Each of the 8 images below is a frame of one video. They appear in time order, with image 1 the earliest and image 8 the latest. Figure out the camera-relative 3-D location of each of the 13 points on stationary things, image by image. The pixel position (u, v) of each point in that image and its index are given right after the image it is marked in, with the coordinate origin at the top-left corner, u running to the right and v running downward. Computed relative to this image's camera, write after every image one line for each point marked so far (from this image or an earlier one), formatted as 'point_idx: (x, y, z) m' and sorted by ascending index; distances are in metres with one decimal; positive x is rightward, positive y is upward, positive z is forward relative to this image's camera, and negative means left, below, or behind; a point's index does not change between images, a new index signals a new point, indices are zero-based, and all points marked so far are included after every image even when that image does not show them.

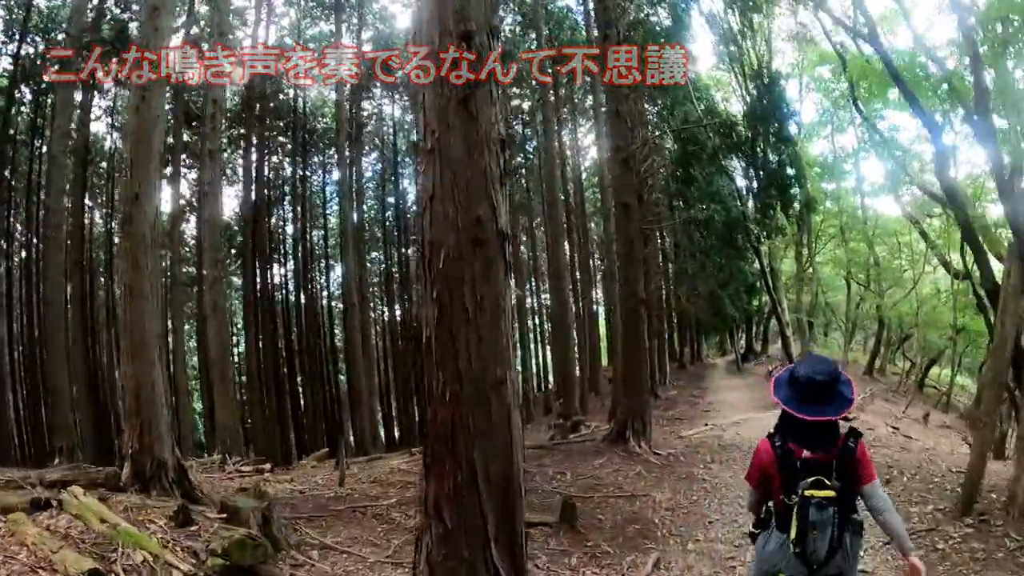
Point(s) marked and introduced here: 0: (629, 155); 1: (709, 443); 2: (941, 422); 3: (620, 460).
0: (+1.4, +1.7, +9.1) m
1: (+2.6, -2.1, +9.7) m
2: (+10.5, -3.3, +17.8) m
3: (+1.2, -1.9, +8.0) m
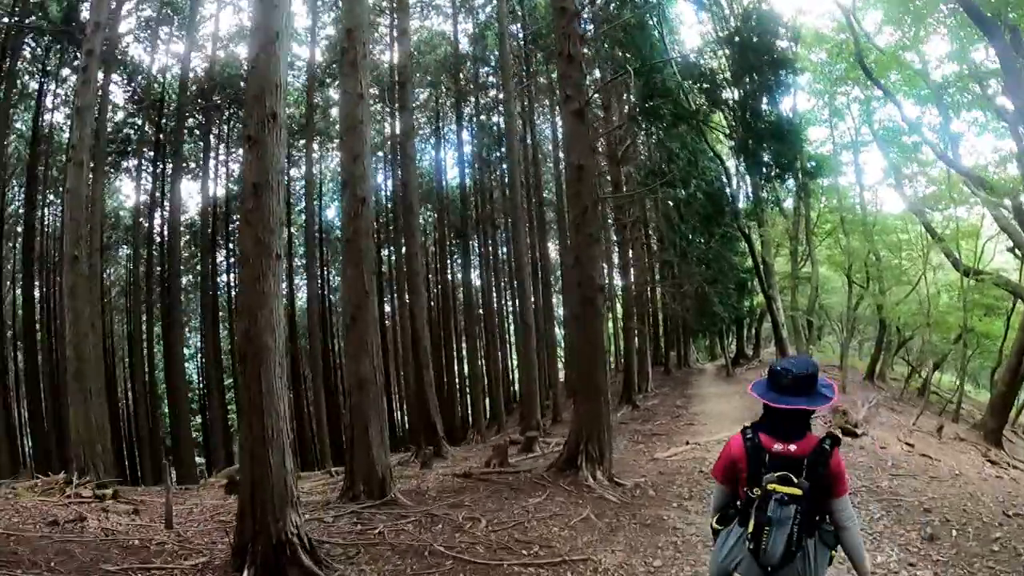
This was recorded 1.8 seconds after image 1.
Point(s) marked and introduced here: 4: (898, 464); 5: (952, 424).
0: (+0.7, +1.8, +7.2) m
1: (+1.9, -2.0, +7.8) m
2: (+9.7, -3.2, +15.9) m
3: (+0.4, -1.8, +6.1) m
4: (+4.6, -2.1, +8.7) m
5: (+11.4, -3.5, +18.8) m
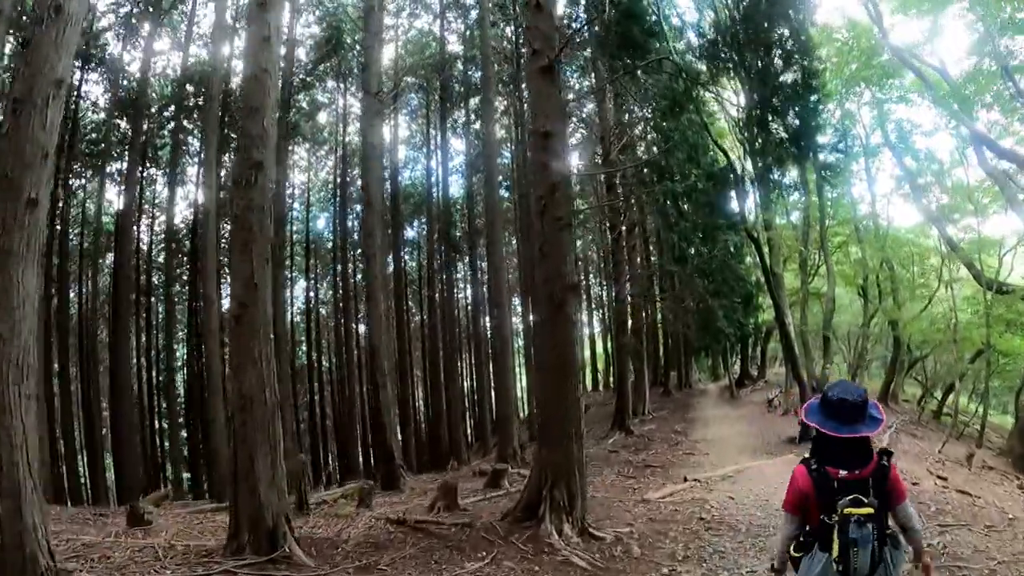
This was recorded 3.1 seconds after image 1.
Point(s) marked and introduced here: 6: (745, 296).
0: (+0.3, +1.8, +5.8) m
1: (+1.5, -2.0, +6.4) m
2: (+9.3, -3.5, +14.4) m
3: (+0.1, -1.7, +4.7) m
4: (+4.2, -2.2, +7.2) m
5: (+11.1, -3.9, +17.2) m
6: (+5.2, -0.2, +16.3) m
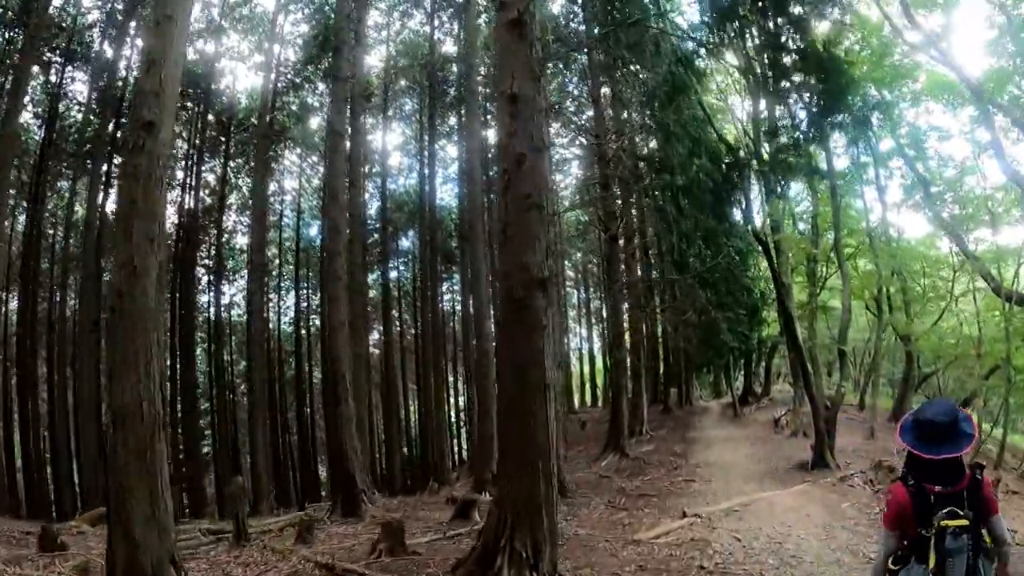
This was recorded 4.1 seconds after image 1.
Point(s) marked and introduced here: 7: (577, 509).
0: (+0.1, +1.8, +4.9) m
1: (+1.3, -2.0, +5.4) m
2: (+9.1, -3.7, +13.4) m
3: (-0.2, -1.7, +3.7) m
4: (+4.0, -2.2, +6.2) m
5: (+10.8, -4.2, +16.2) m
6: (+5.0, -0.4, +15.3) m
7: (+0.6, -2.3, +7.4) m
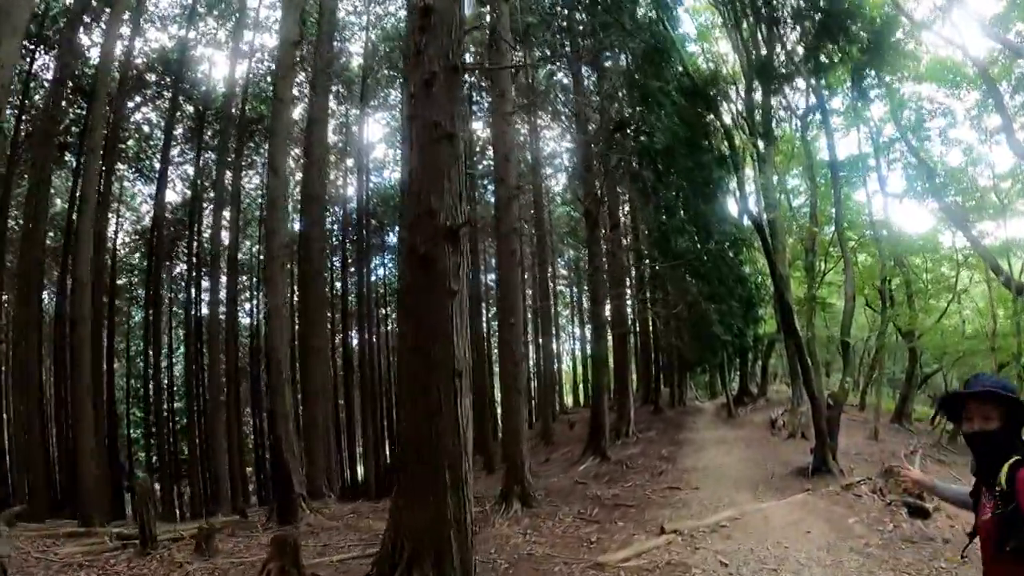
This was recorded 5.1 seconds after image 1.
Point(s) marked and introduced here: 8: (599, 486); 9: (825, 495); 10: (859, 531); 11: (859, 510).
0: (-0.3, +2.0, +3.9) m
1: (+0.9, -1.8, +4.4) m
2: (+8.7, -3.6, +12.4) m
3: (-0.6, -1.5, +2.7) m
4: (+3.6, -2.0, +5.2) m
5: (+10.4, -4.0, +15.2) m
6: (+4.6, -0.2, +14.3) m
7: (+0.2, -2.1, +6.5) m
8: (+1.0, -2.2, +8.1) m
9: (+3.0, -2.0, +7.1) m
10: (+2.9, -2.0, +6.1) m
11: (+3.2, -2.0, +6.7) m
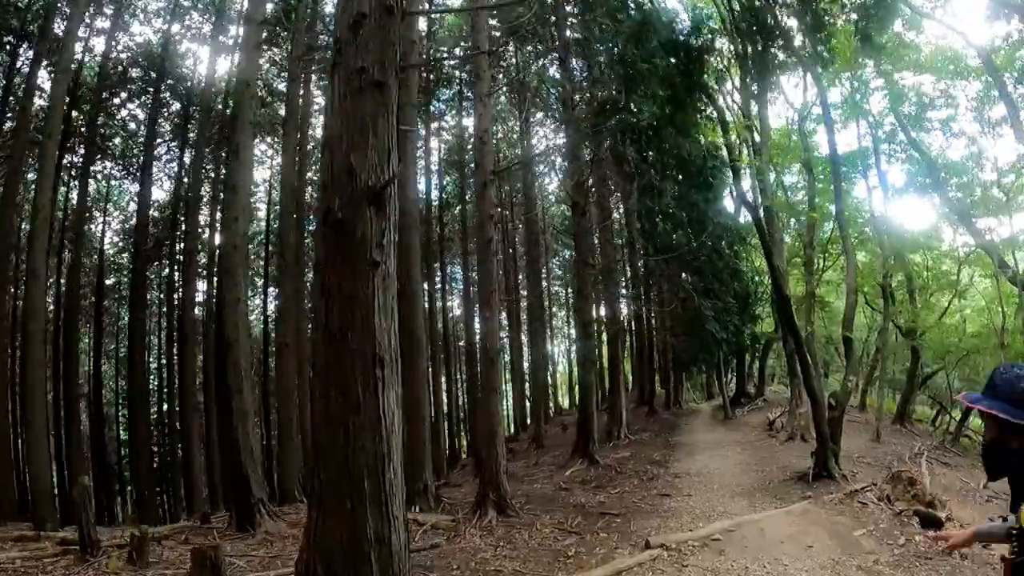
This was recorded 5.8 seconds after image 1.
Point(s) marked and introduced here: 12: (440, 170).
0: (-0.5, +2.1, +3.4) m
1: (+0.7, -1.7, +3.8) m
2: (+8.4, -3.5, +11.9) m
3: (-0.8, -1.4, +2.2) m
4: (+3.4, -1.9, +4.7) m
5: (+10.2, -3.9, +14.7) m
6: (+4.3, -0.2, +13.8) m
7: (0.0, -2.0, +5.9) m
8: (+0.8, -2.1, +7.6) m
9: (+2.8, -1.9, +6.5) m
10: (+2.7, -2.0, +5.6) m
11: (+3.0, -2.0, +6.1) m
12: (-1.9, +3.1, +19.1) m
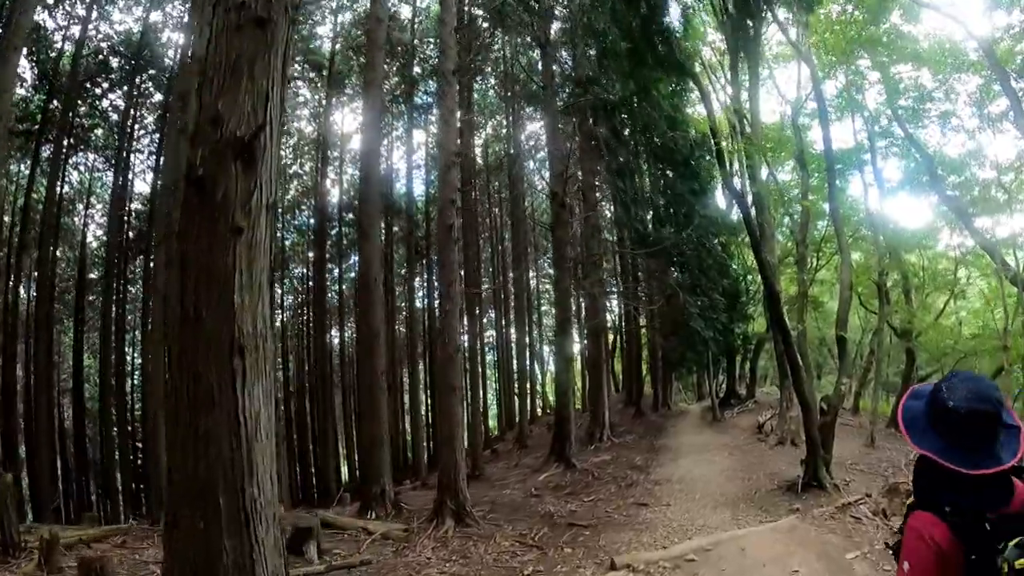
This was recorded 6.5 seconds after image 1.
0: (-0.7, +2.2, +2.8) m
1: (+0.4, -1.6, +3.3) m
2: (+8.1, -3.5, +11.4) m
3: (-1.1, -1.3, +1.6) m
4: (+3.1, -1.9, +4.1) m
5: (+9.8, -3.9, +14.2) m
6: (+4.0, -0.1, +13.3) m
7: (-0.3, -1.9, +5.3) m
8: (+0.4, -2.0, +7.0) m
9: (+2.5, -1.9, +6.0) m
10: (+2.4, -1.9, +5.0) m
11: (+2.7, -1.9, +5.6) m
12: (-2.2, +3.2, +18.5) m
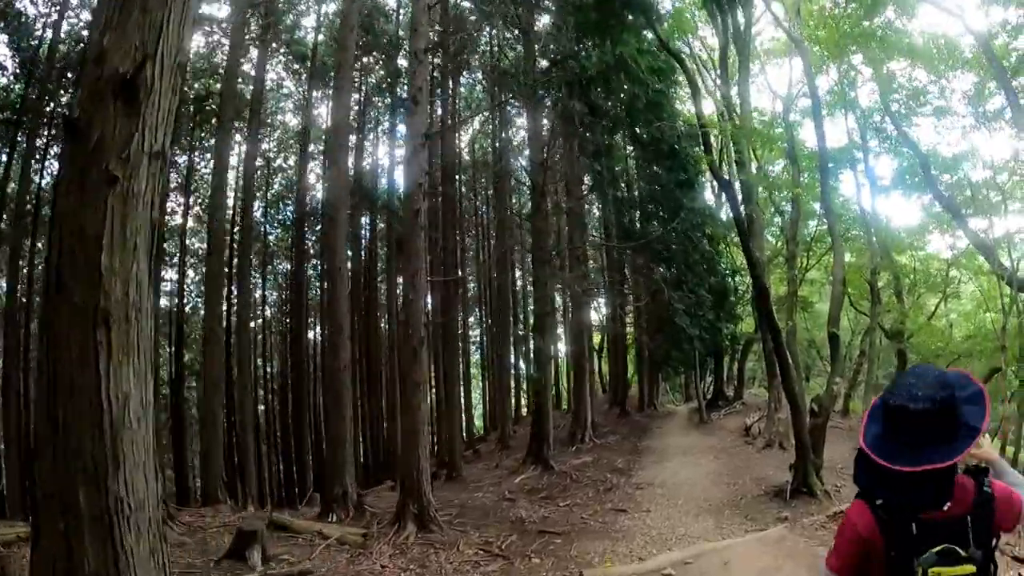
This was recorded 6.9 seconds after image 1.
0: (-0.9, +2.3, +2.4) m
1: (+0.2, -1.6, +2.9) m
2: (+7.7, -3.5, +11.1) m
3: (-1.2, -1.2, +1.2) m
4: (+2.8, -1.8, +3.8) m
5: (+9.4, -4.0, +13.9) m
6: (+3.7, -0.1, +12.9) m
7: (-0.5, -1.8, +4.9) m
8: (+0.2, -2.0, +6.6) m
9: (+2.3, -1.8, +5.6) m
10: (+2.2, -1.8, +4.6) m
11: (+2.4, -1.8, +5.2) m
12: (-2.6, +3.3, +18.0) m
